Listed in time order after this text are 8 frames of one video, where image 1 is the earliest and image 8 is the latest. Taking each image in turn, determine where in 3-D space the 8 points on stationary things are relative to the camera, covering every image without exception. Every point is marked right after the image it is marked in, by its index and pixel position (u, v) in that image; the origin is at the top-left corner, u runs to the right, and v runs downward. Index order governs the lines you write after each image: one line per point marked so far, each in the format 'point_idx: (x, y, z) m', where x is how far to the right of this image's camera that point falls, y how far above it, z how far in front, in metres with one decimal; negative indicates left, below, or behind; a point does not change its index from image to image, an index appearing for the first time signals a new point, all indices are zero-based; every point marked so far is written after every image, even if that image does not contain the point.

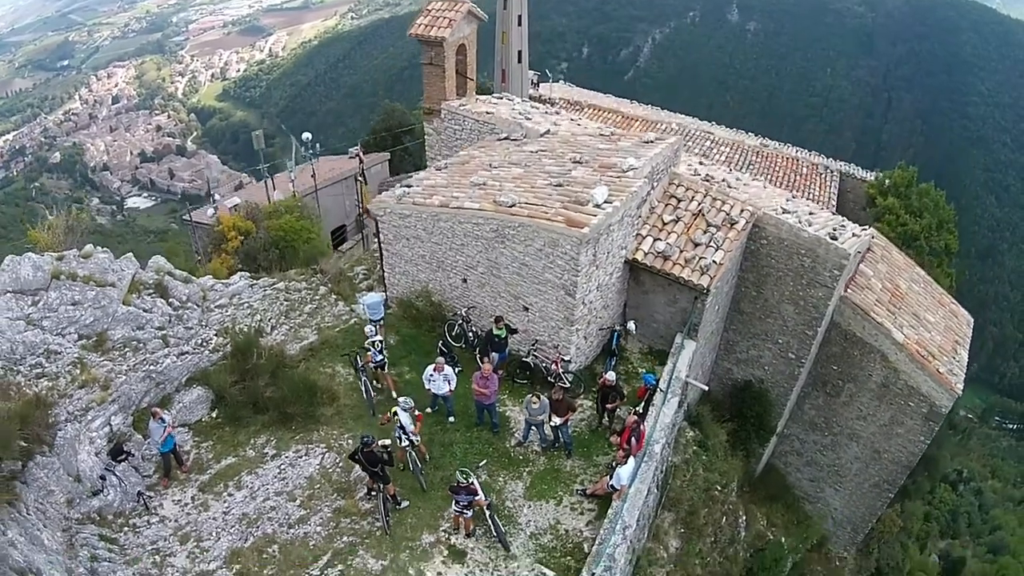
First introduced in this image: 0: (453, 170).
0: (-1.1, +2.2, +12.3) m
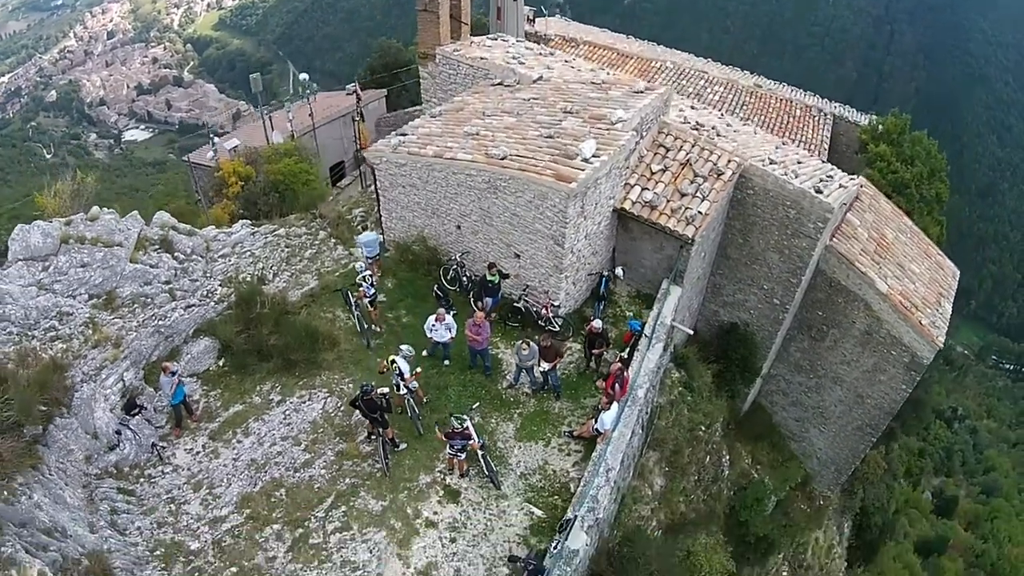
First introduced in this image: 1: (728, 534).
0: (-1.2, +3.2, +12.3) m
1: (+4.2, -4.8, +12.7) m
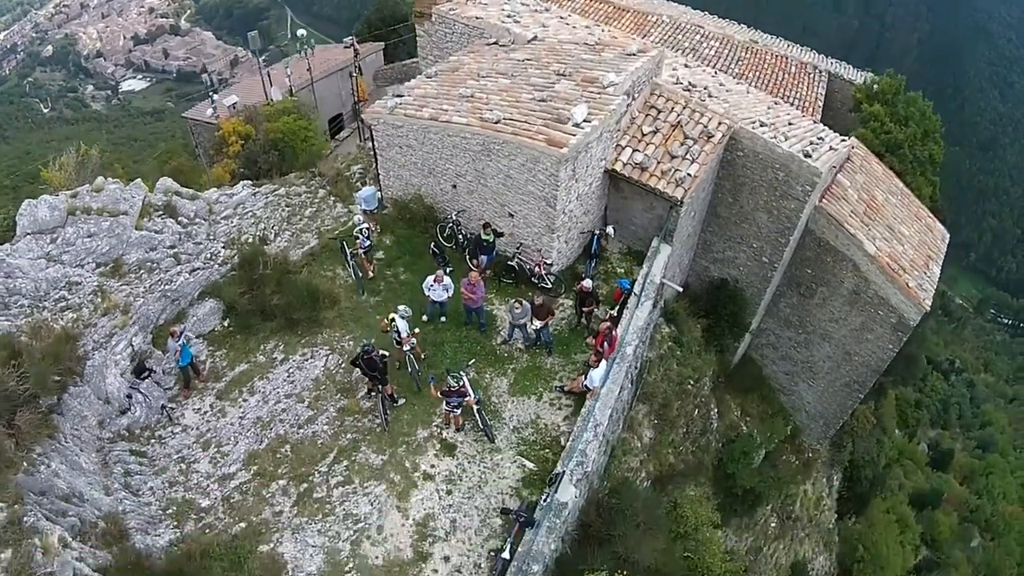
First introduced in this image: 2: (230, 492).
0: (-1.3, +3.9, +12.3) m
1: (+4.1, -4.0, +13.3) m
2: (-3.8, -3.0, +9.2) m
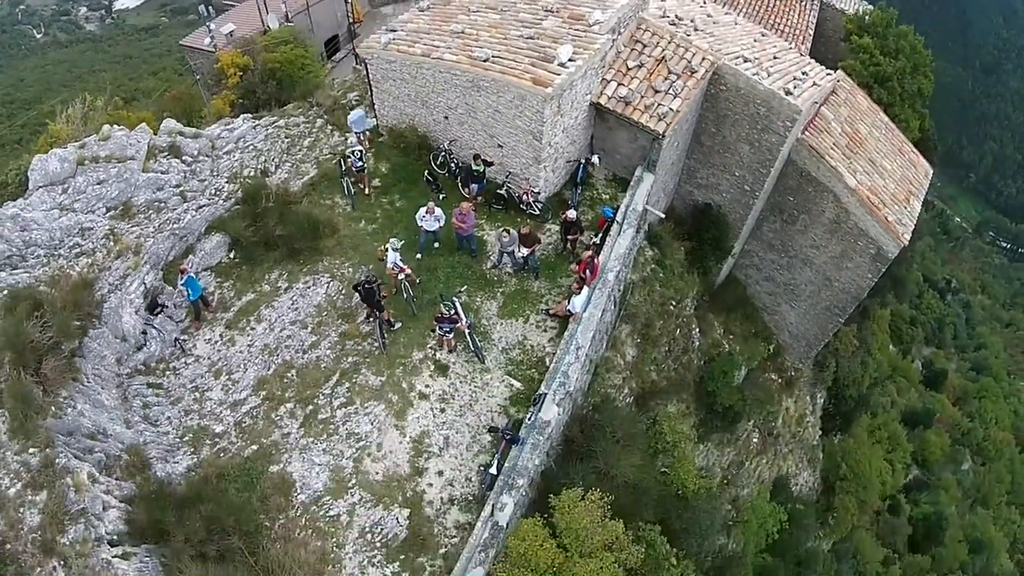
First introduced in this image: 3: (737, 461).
0: (-1.5, +5.2, +12.4) m
1: (+4.0, -2.5, +14.2) m
2: (-4.0, -2.0, +10.2) m
3: (+6.0, -4.6, +17.5) m
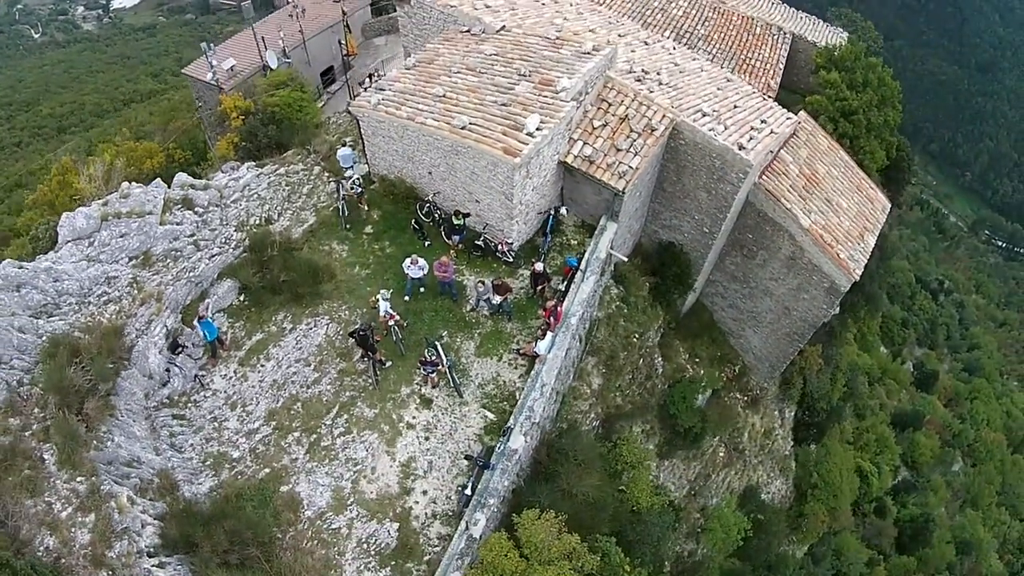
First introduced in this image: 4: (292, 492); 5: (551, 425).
0: (-2.0, +4.5, +13.8) m
1: (+3.5, -3.2, +15.6) m
2: (-4.5, -2.7, +11.5) m
3: (+5.5, -5.3, +18.9) m
4: (-3.6, -3.4, +11.0) m
5: (+0.8, -2.7, +12.8) m
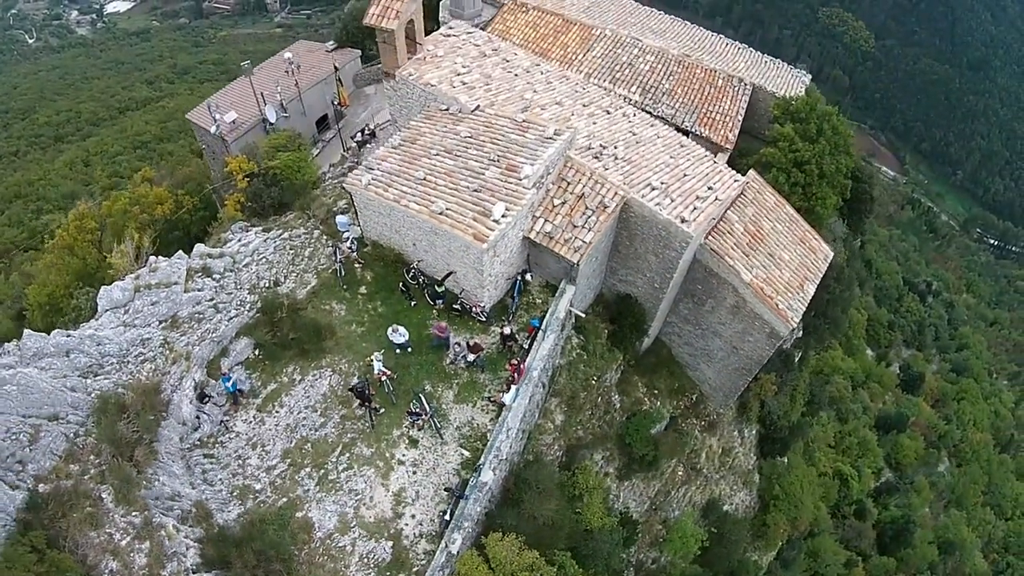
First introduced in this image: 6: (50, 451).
0: (-2.6, +3.2, +16.0) m
1: (+2.9, -4.4, +17.9) m
2: (-5.1, -4.0, +13.8) m
3: (+4.9, -6.5, +21.2) m
4: (-4.2, -4.6, +13.3) m
5: (+0.2, -3.9, +15.1) m
6: (-8.3, -2.9, +11.7) m
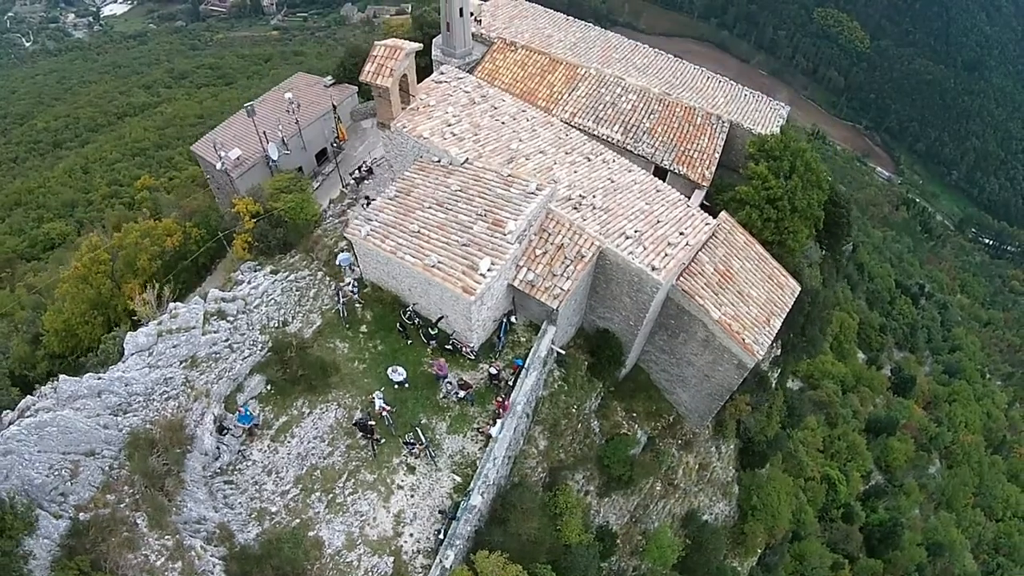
0: (-3.0, +2.2, +17.7) m
1: (+2.6, -5.4, +19.6) m
2: (-5.4, -5.0, +15.4) m
3: (+4.6, -7.5, +22.9) m
4: (-4.5, -5.7, +14.9) m
5: (-0.2, -4.9, +16.7) m
6: (-8.6, -4.0, +13.4) m
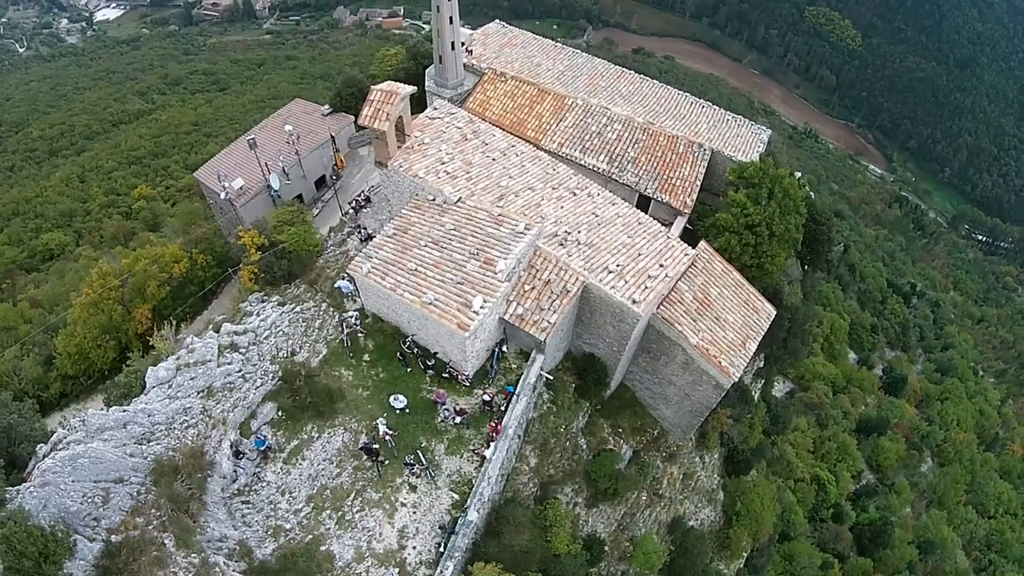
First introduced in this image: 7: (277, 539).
0: (-3.2, +1.3, +19.1) m
1: (+2.4, -6.3, +21.0) m
2: (-5.6, -6.0, +16.9) m
3: (+4.4, -8.4, +24.4) m
4: (-4.7, -6.6, +16.4) m
5: (-0.4, -5.8, +18.2) m
6: (-8.8, -4.9, +14.8) m
7: (-6.0, -6.4, +16.5) m
